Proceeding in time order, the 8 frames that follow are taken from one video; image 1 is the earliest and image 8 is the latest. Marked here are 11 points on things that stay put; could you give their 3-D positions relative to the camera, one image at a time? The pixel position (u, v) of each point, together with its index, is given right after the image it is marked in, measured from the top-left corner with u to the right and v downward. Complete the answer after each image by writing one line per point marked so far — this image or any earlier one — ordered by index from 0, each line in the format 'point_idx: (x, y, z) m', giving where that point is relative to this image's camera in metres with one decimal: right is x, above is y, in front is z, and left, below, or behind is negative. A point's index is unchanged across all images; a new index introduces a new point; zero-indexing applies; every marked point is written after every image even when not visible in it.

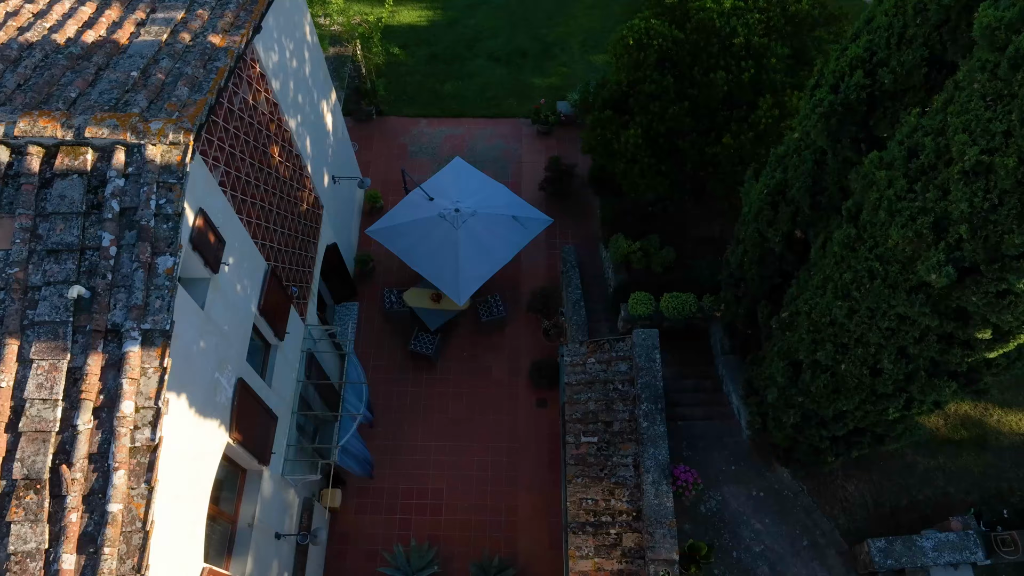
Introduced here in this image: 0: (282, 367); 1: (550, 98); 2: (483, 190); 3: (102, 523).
0: (-3.1, -1.0, +9.7) m
1: (+0.9, +4.2, +15.8) m
2: (-0.5, +1.8, +12.8) m
3: (-3.2, -1.8, +5.6) m
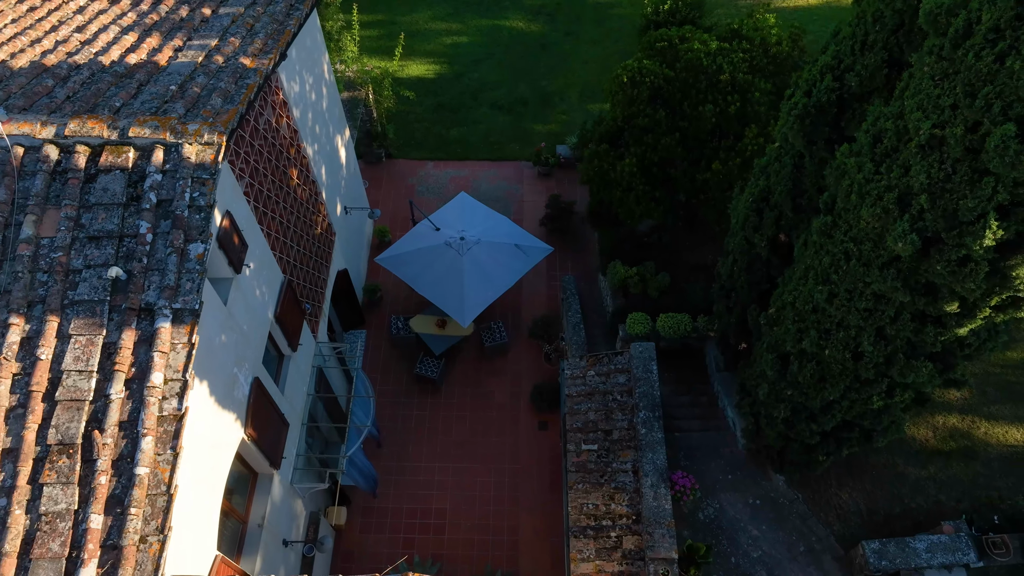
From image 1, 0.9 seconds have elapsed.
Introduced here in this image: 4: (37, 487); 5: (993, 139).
0: (-3.1, -1.2, +10.1) m
1: (+0.9, +3.4, +16.6) m
2: (-0.5, +1.3, +13.4) m
3: (-3.2, -1.6, +5.9) m
4: (-3.9, -1.6, +5.9) m
5: (+3.2, +1.0, +4.7) m
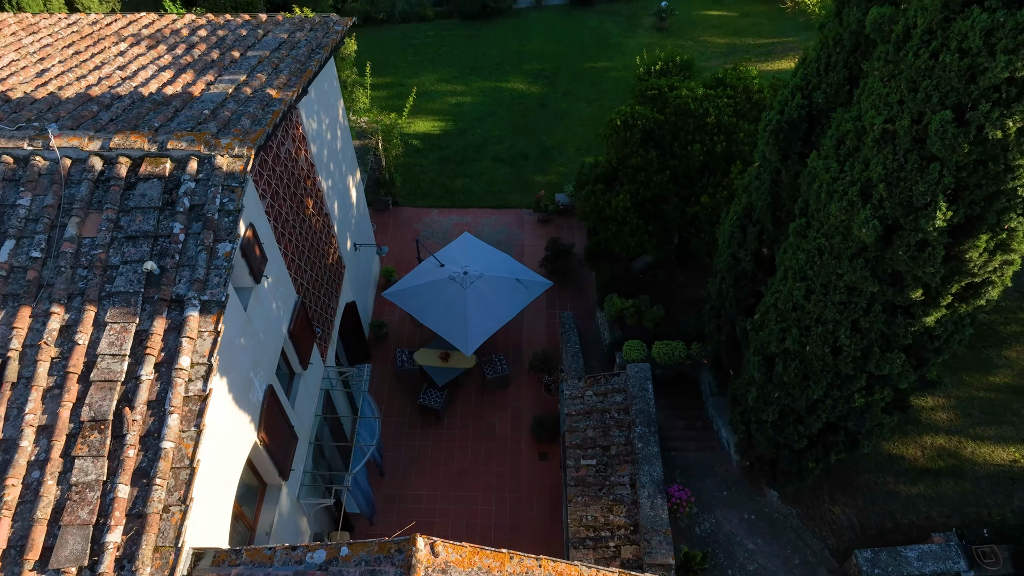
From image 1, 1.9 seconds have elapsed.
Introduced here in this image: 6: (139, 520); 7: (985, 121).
0: (-3.0, -1.5, +10.5) m
1: (+0.9, +2.4, +17.5) m
2: (-0.4, +0.6, +14.1) m
3: (-3.1, -1.5, +6.3) m
4: (-3.9, -1.5, +6.3) m
5: (+3.2, +1.3, +5.4) m
6: (-3.2, -2.0, +6.1) m
7: (+3.4, +1.2, +5.1) m
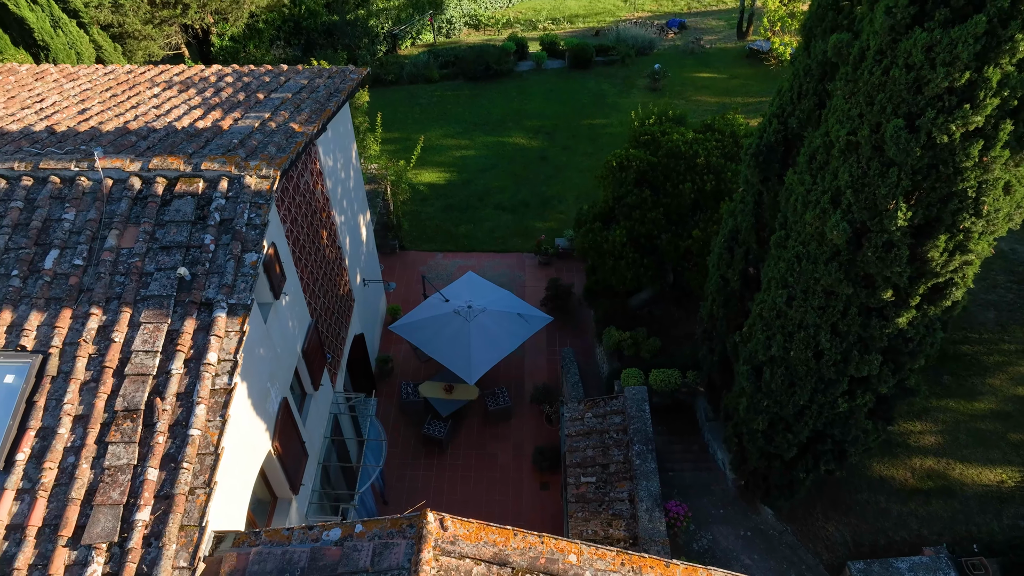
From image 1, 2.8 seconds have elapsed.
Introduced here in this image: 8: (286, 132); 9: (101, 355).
0: (-3.0, -1.9, +11.0) m
1: (+1.0, +1.3, +18.3) m
2: (-0.4, -0.1, +14.7) m
3: (-3.1, -1.5, +6.8) m
4: (-3.8, -1.5, +6.7) m
5: (+3.2, +1.3, +6.1) m
6: (-3.1, -1.9, +6.5) m
7: (+3.4, +1.3, +5.8) m
8: (-3.0, +2.1, +9.7) m
9: (-4.1, -0.7, +7.2) m
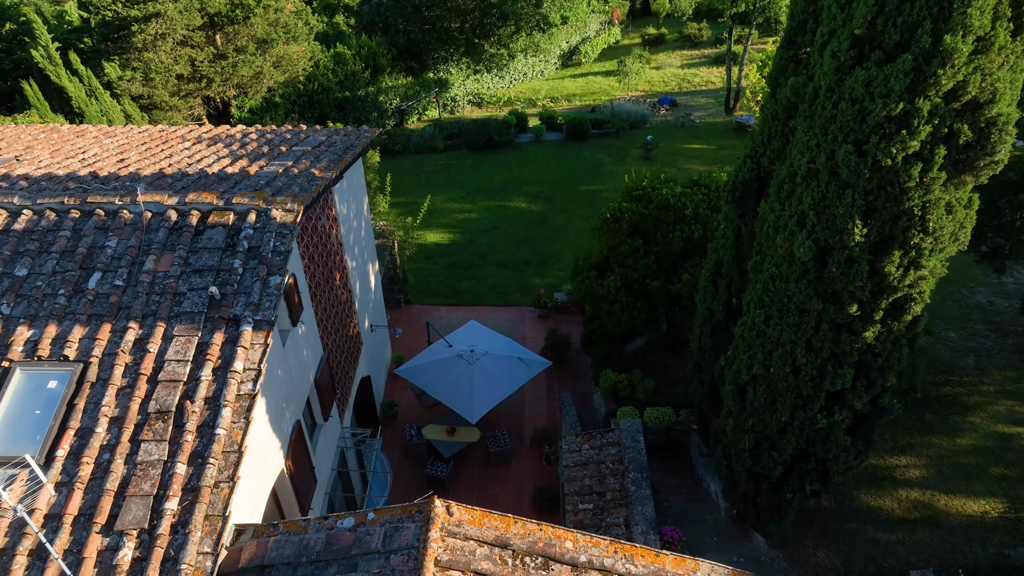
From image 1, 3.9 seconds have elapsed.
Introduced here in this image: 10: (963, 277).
0: (-3.0, -2.5, +11.5) m
1: (+1.0, -0.1, +19.1) m
2: (-0.4, -1.1, +15.4) m
3: (-3.1, -1.6, +7.4) m
4: (-3.8, -1.6, +7.3) m
5: (+3.2, +1.3, +7.0) m
6: (-3.1, -2.0, +7.0) m
7: (+3.4, +1.3, +6.7) m
8: (-3.0, +1.6, +10.6) m
9: (-4.1, -0.8, +7.9) m
10: (+11.0, +0.3, +17.6) m
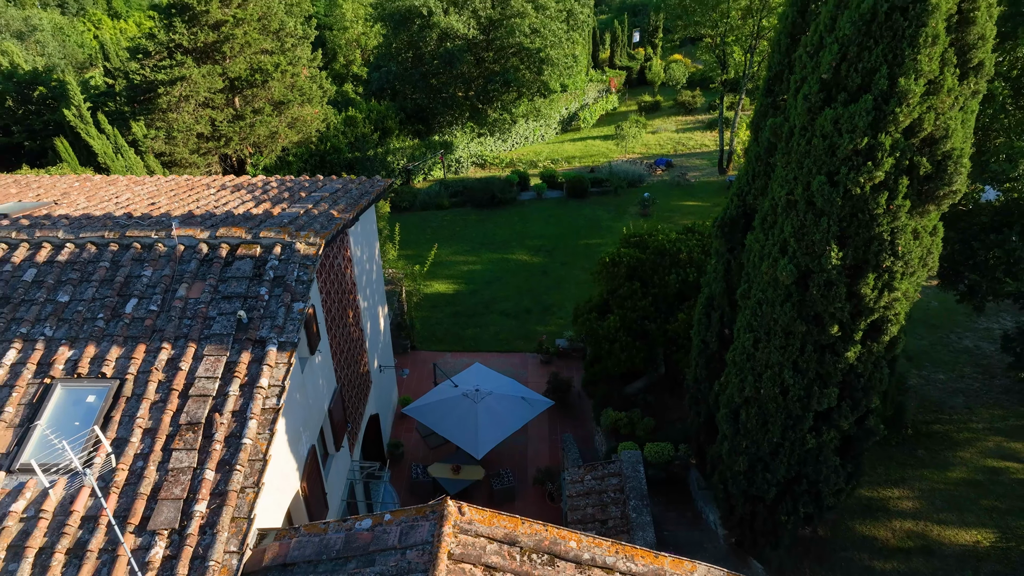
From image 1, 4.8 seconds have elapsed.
0: (-2.9, -3.1, +11.9) m
1: (+1.1, -1.4, +19.7) m
2: (-0.3, -2.1, +15.9) m
3: (-3.0, -1.8, +7.9) m
4: (-3.7, -1.8, +7.8) m
5: (+3.3, +1.1, +7.8) m
6: (-3.0, -2.2, +7.5) m
7: (+3.5, +1.1, +7.5) m
8: (-2.9, +1.1, +11.4) m
9: (-4.0, -1.1, +8.4) m
10: (+11.1, -0.9, +18.2) m
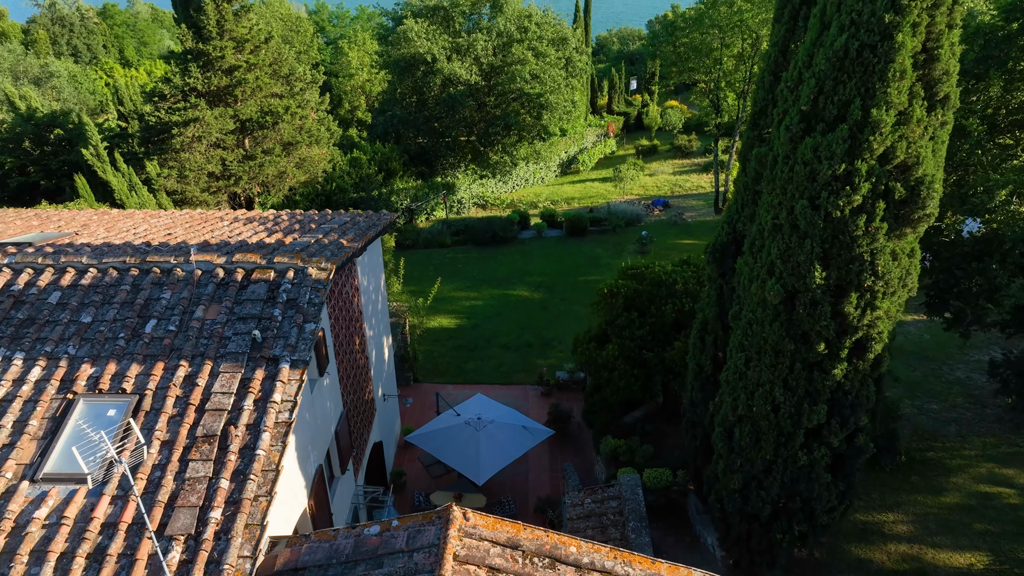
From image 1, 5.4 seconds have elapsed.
0: (-2.9, -3.5, +12.2) m
1: (+1.1, -2.3, +20.0) m
2: (-0.3, -2.7, +16.2) m
3: (-3.0, -2.0, +8.2) m
4: (-3.7, -2.0, +8.2) m
5: (+3.3, +0.9, +8.3) m
6: (-3.0, -2.4, +7.8) m
7: (+3.5, +0.9, +8.0) m
8: (-2.9, +0.7, +11.9) m
9: (-4.0, -1.3, +8.8) m
10: (+11.1, -1.7, +18.6) m
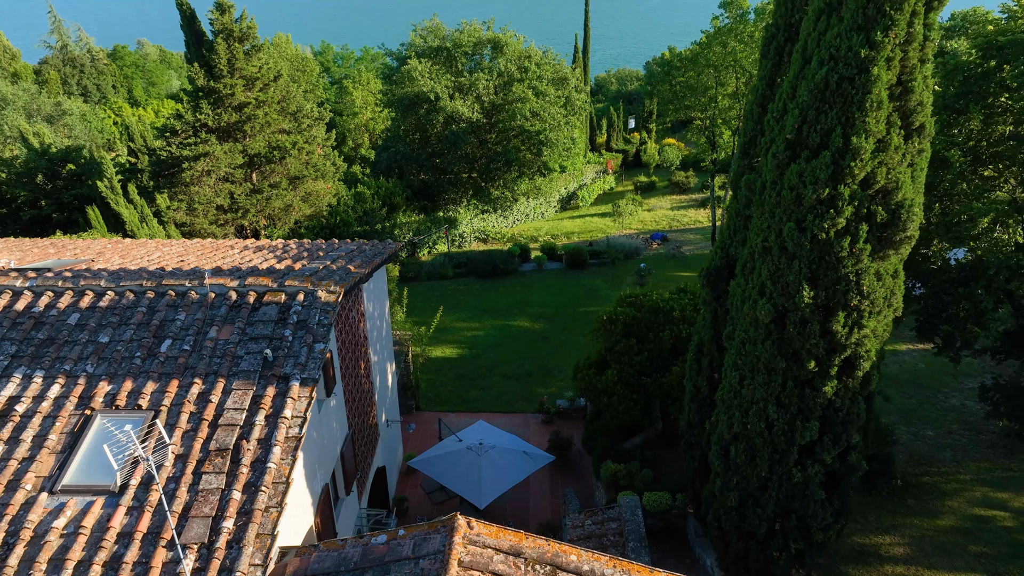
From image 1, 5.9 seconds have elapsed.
0: (-2.9, -3.9, +12.4) m
1: (+1.1, -3.1, +20.3) m
2: (-0.3, -3.4, +16.4) m
3: (-3.0, -2.2, +8.5) m
4: (-3.7, -2.2, +8.5) m
5: (+3.4, +0.6, +8.8) m
6: (-3.0, -2.6, +8.1) m
7: (+3.6, +0.7, +8.5) m
8: (-2.9, +0.3, +12.4) m
9: (-4.0, -1.6, +9.2) m
10: (+11.2, -2.5, +18.9) m
